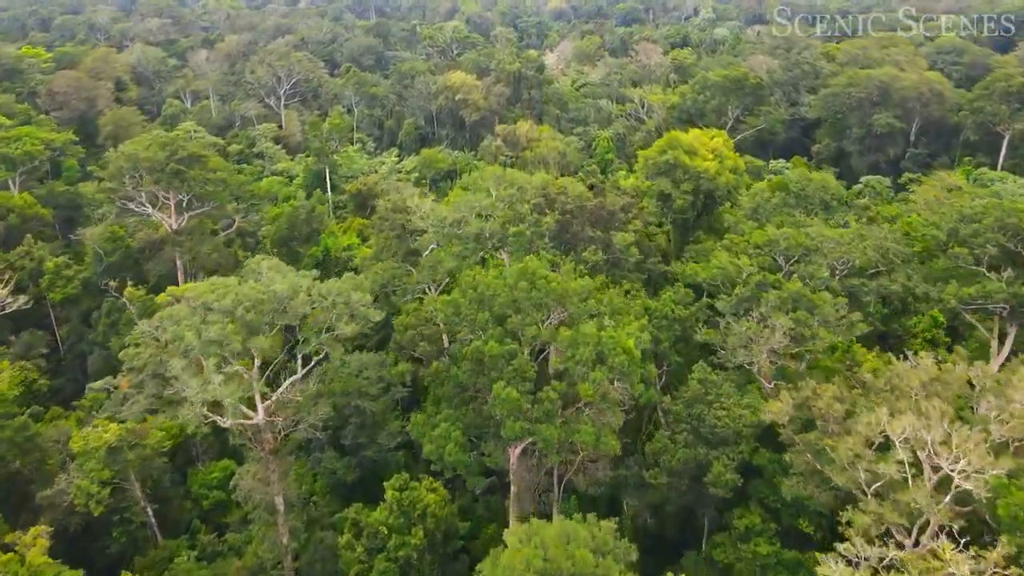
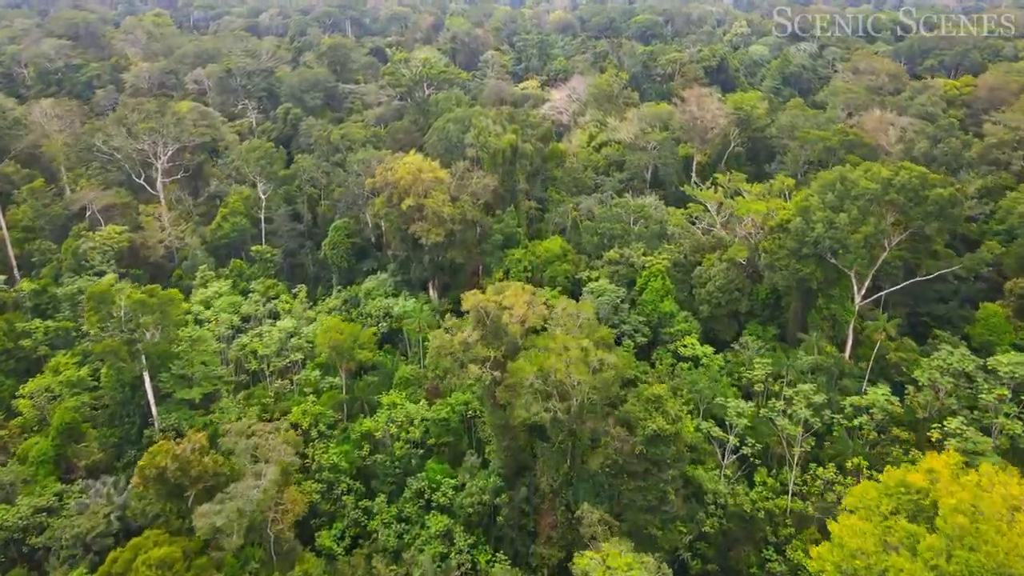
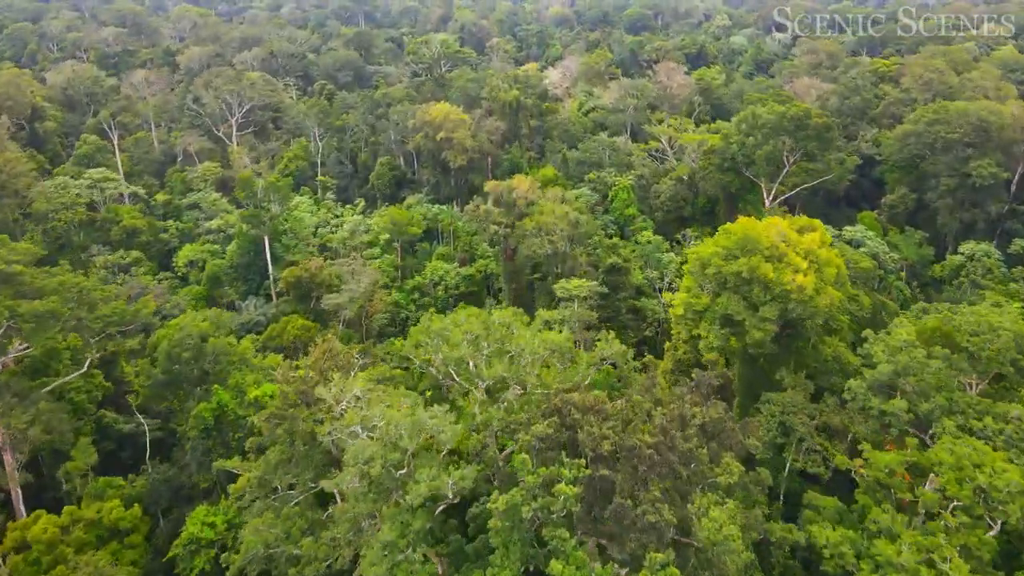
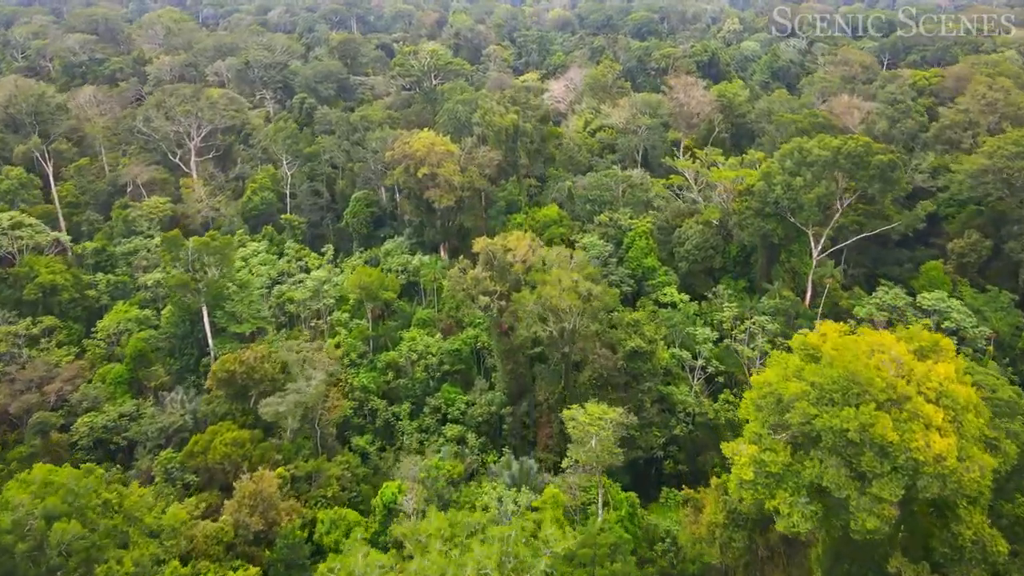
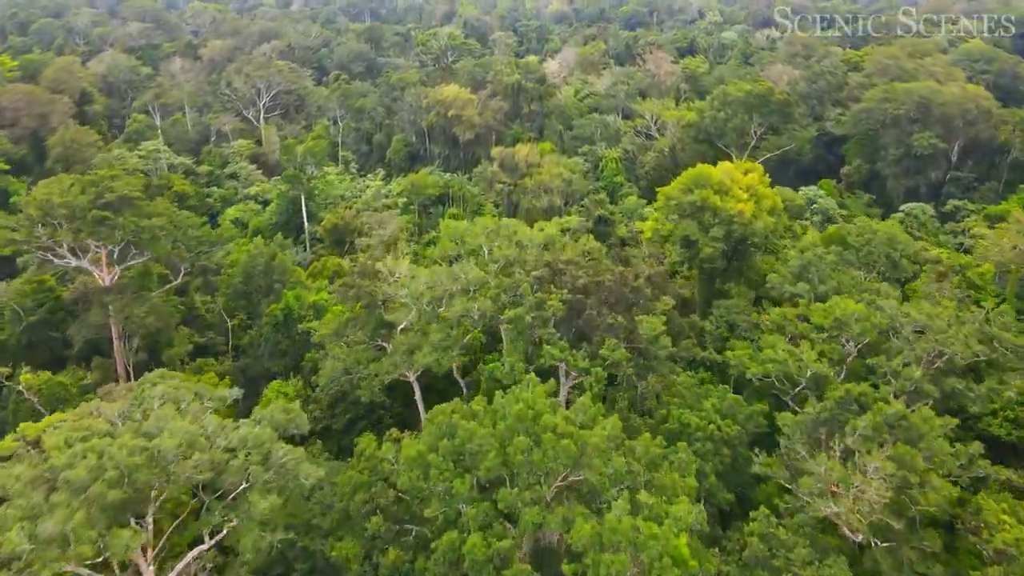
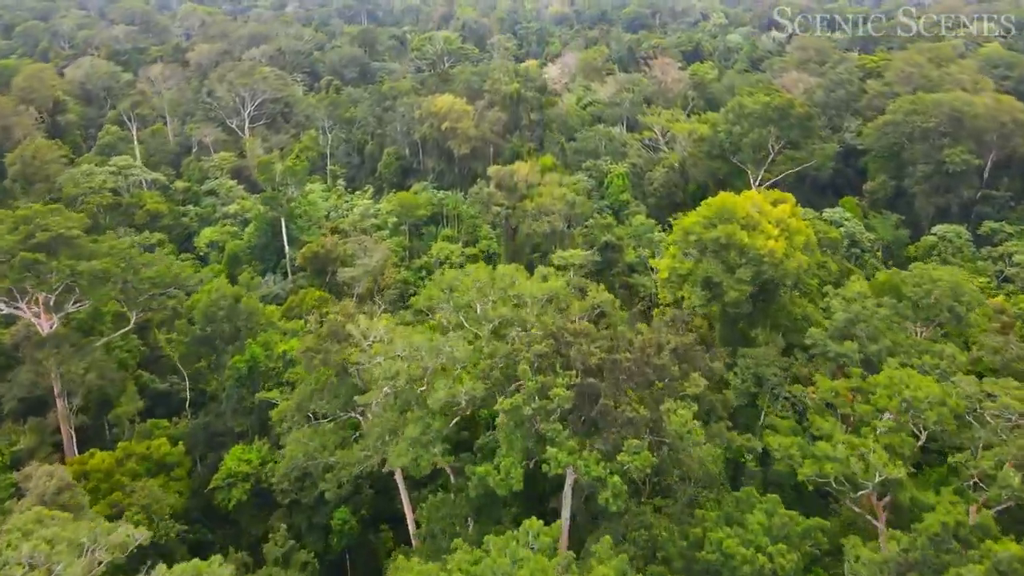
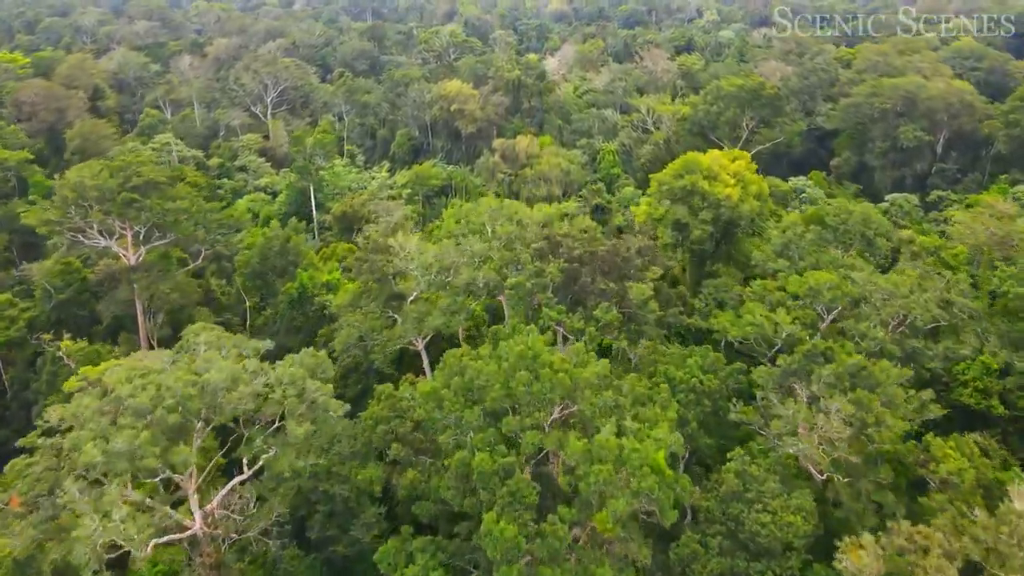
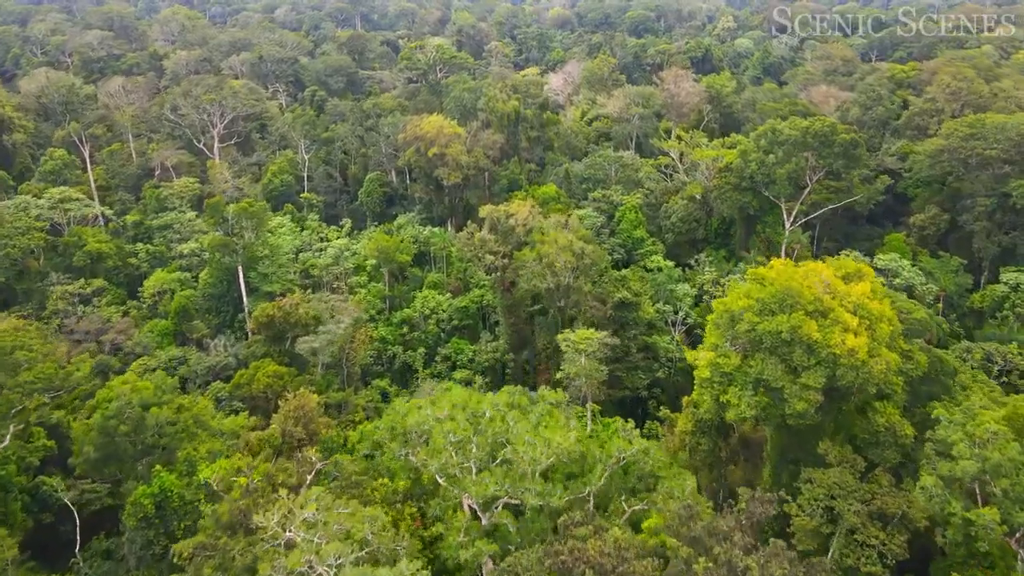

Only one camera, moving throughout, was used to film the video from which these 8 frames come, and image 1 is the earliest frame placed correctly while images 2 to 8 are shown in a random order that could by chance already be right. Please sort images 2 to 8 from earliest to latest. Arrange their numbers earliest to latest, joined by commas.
7, 5, 6, 3, 8, 4, 2
